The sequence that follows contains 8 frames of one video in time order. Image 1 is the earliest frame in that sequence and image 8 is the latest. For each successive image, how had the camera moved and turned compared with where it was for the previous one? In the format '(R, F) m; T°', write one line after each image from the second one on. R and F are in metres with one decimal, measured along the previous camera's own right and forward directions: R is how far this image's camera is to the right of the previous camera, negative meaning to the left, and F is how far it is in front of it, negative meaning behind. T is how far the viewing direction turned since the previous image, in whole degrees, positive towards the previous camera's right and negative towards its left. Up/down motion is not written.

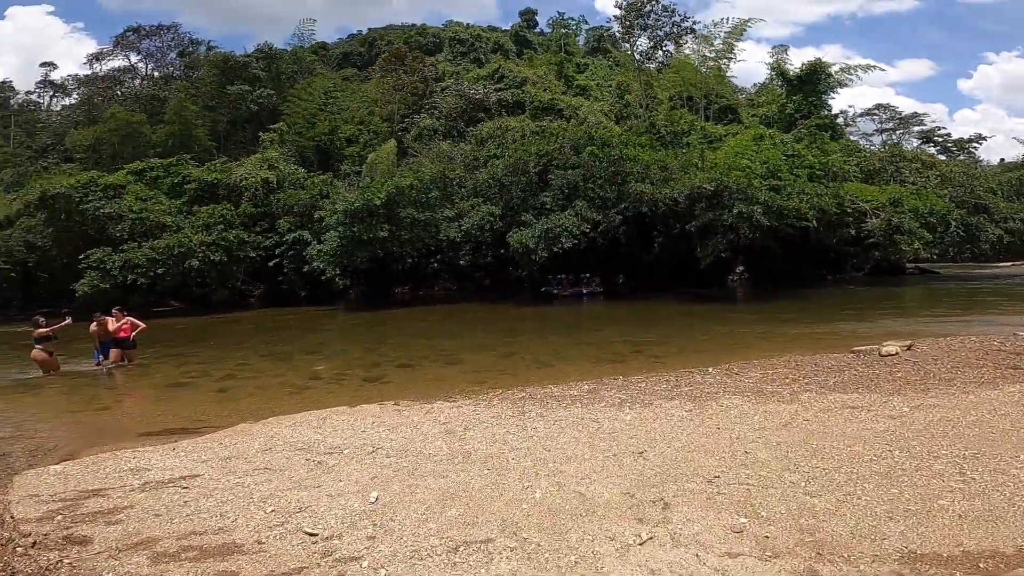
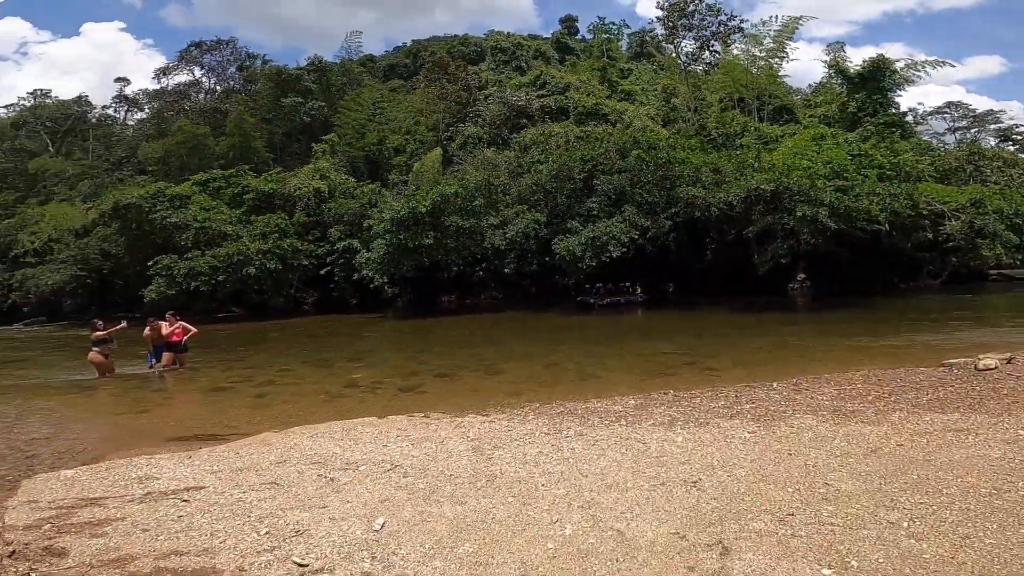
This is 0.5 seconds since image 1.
(+0.2, +0.6) m; -5°
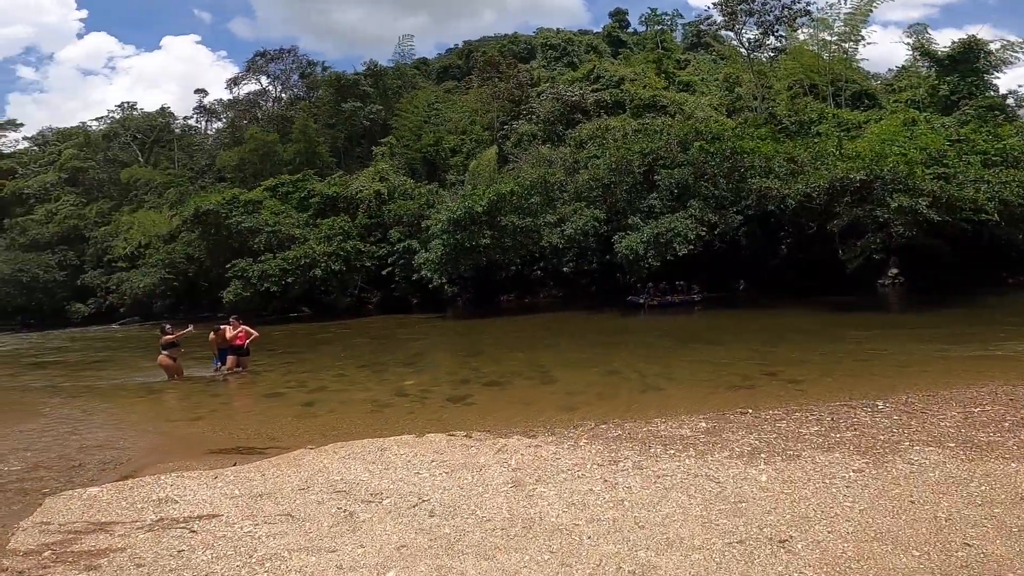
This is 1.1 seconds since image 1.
(+0.2, +0.7) m; -7°
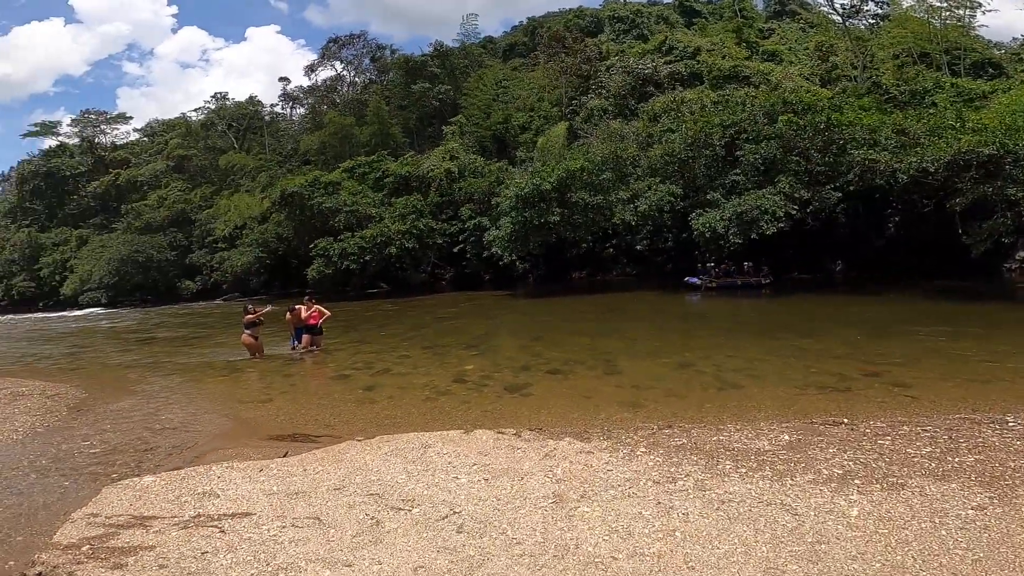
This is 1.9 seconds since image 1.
(+0.3, +0.5) m; -8°
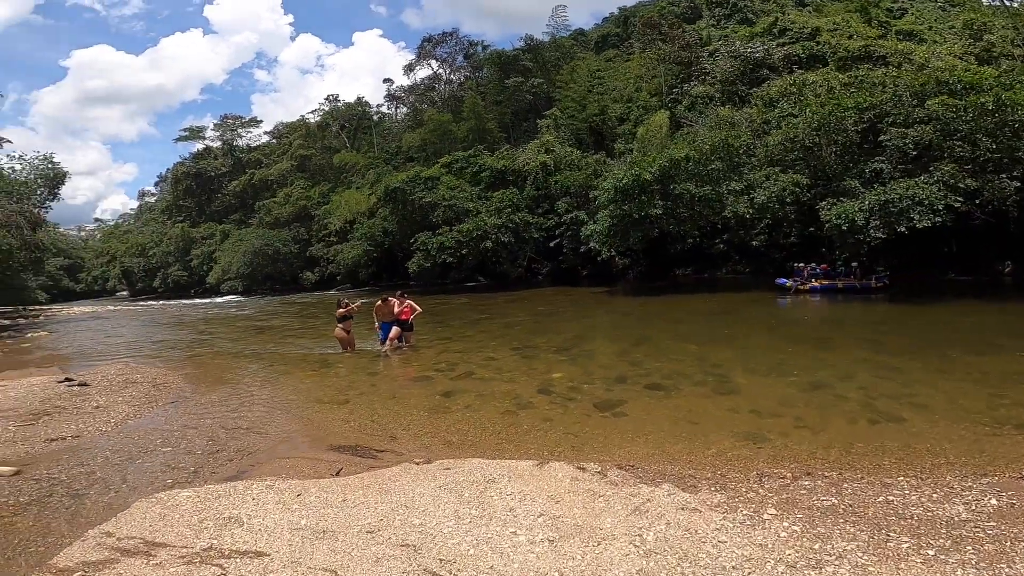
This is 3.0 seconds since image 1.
(+0.2, +1.2) m; -11°
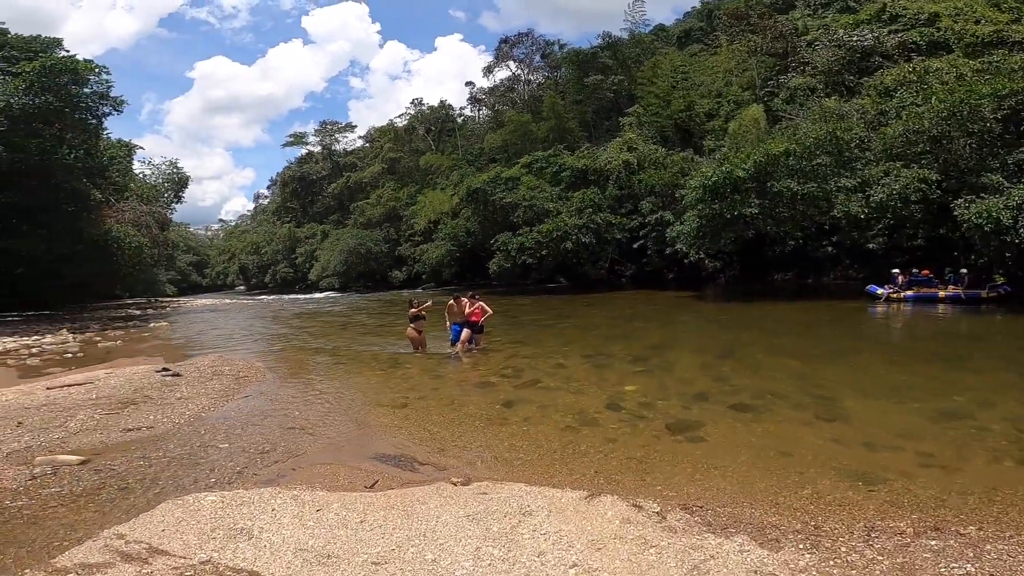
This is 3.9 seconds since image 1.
(+0.3, +0.7) m; -9°
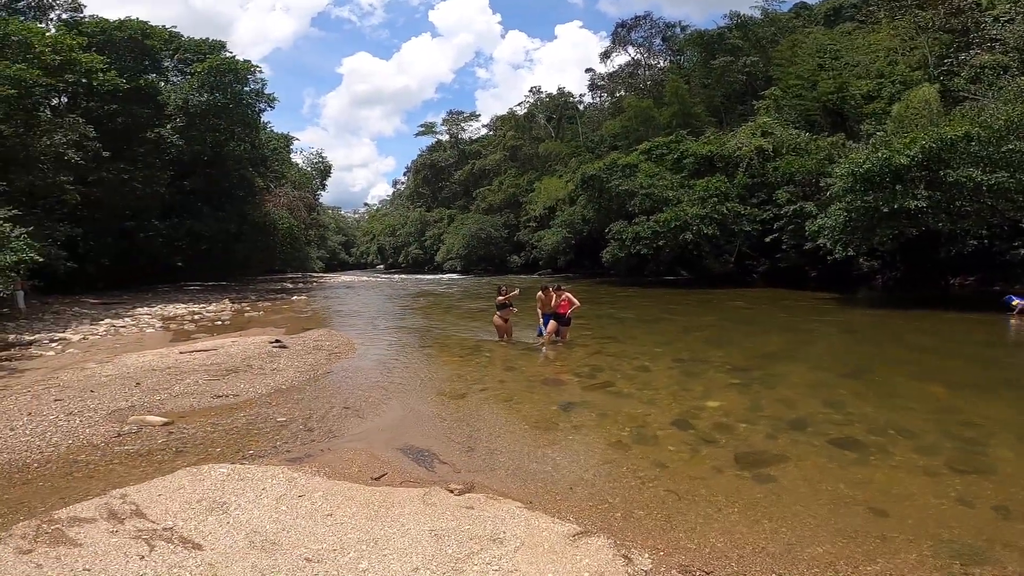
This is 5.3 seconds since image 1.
(+1.0, +0.6) m; -13°
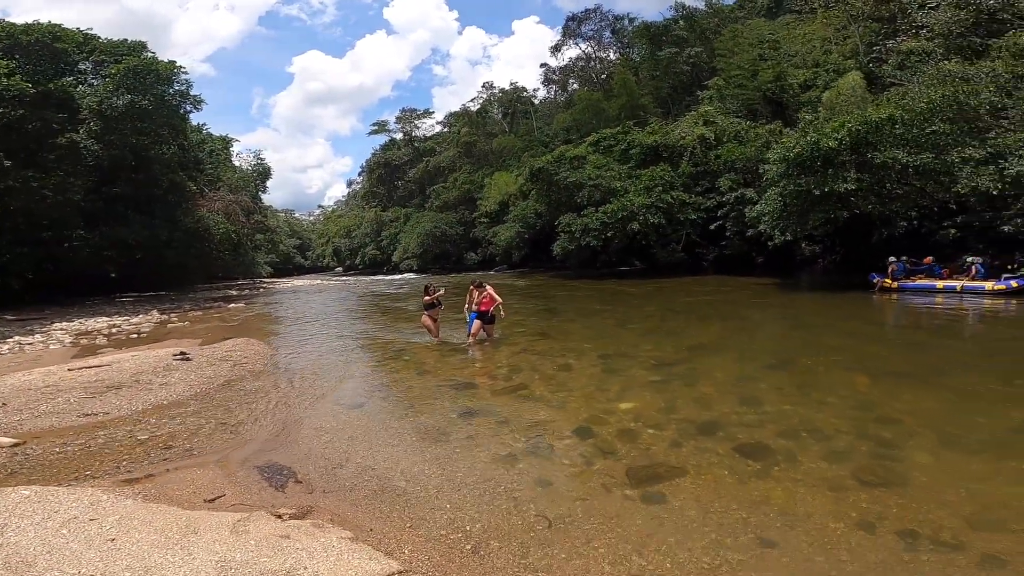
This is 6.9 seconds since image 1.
(+1.1, +0.7) m; +3°
